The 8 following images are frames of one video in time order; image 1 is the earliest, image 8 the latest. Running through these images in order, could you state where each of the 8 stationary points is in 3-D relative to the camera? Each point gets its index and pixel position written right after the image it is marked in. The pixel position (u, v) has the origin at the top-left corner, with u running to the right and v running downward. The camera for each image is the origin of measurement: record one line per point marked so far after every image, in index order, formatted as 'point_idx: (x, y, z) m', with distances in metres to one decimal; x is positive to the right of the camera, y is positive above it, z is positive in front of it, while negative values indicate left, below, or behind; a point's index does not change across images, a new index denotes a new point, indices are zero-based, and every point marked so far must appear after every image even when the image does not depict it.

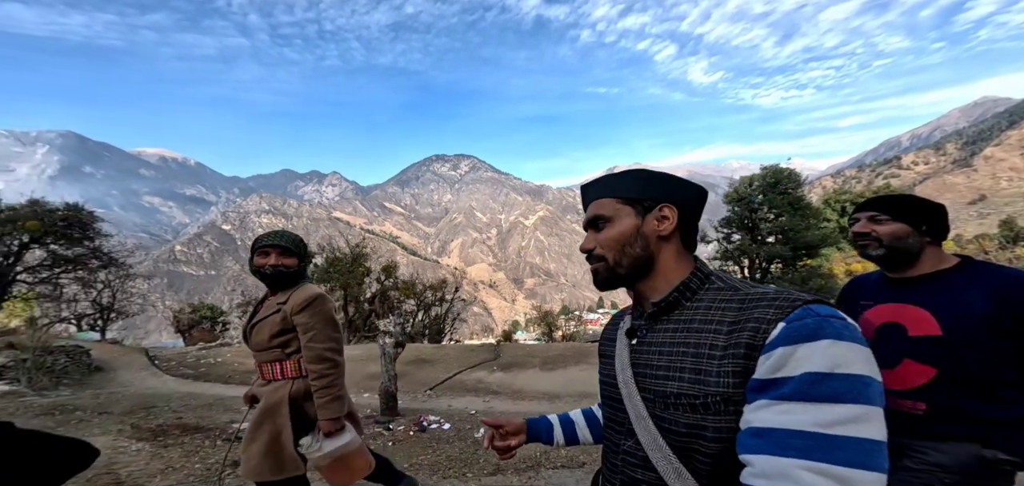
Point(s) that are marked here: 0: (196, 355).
0: (-12.8, -4.5, +17.3) m
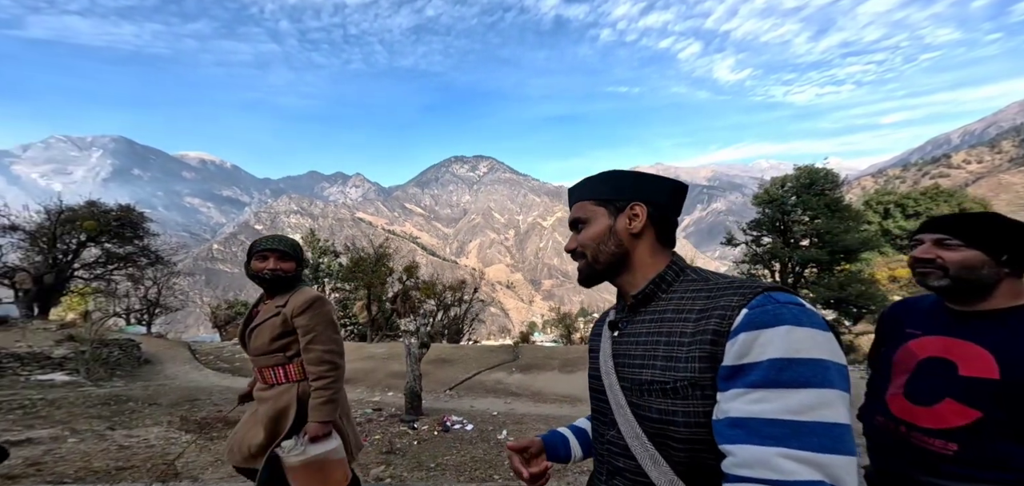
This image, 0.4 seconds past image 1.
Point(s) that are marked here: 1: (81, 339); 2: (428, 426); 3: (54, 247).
0: (-11.8, -4.5, +18.1) m
1: (-14.0, -3.2, +14.1) m
2: (-1.3, -3.1, +7.4) m
3: (-19.8, -0.2, +18.6) m
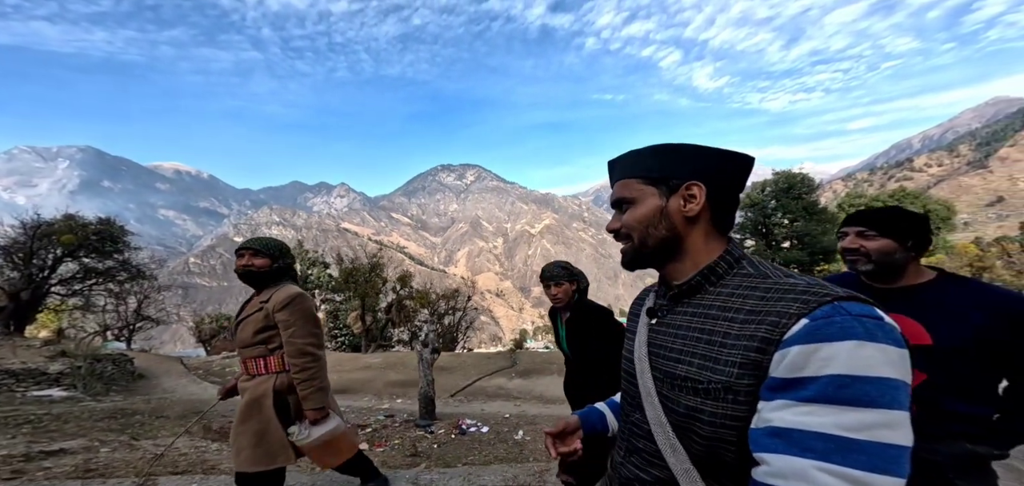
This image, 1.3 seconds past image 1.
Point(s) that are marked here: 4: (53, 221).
0: (-12.1, -5.0, +17.7) m
1: (-14.2, -3.6, +13.6) m
2: (-1.2, -3.2, +7.3) m
3: (-20.2, -0.8, +17.9) m
4: (-19.8, +0.9, +18.3) m
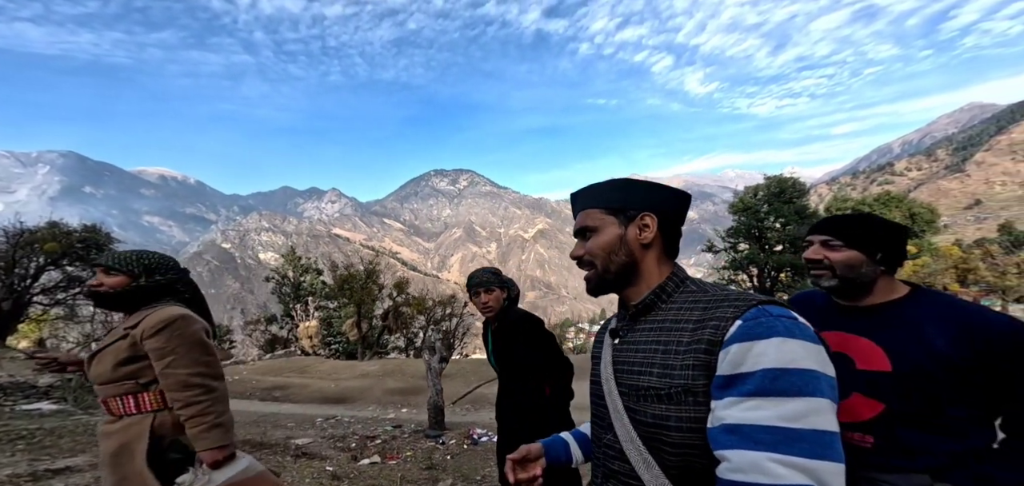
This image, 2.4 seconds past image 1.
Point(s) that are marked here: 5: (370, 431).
0: (-12.2, -5.3, +17.2) m
1: (-14.2, -3.8, +13.2) m
2: (-1.1, -3.3, +7.2) m
3: (-20.4, -1.1, +17.4) m
4: (-20.0, +0.6, +17.8) m
5: (-2.8, -3.7, +8.5) m
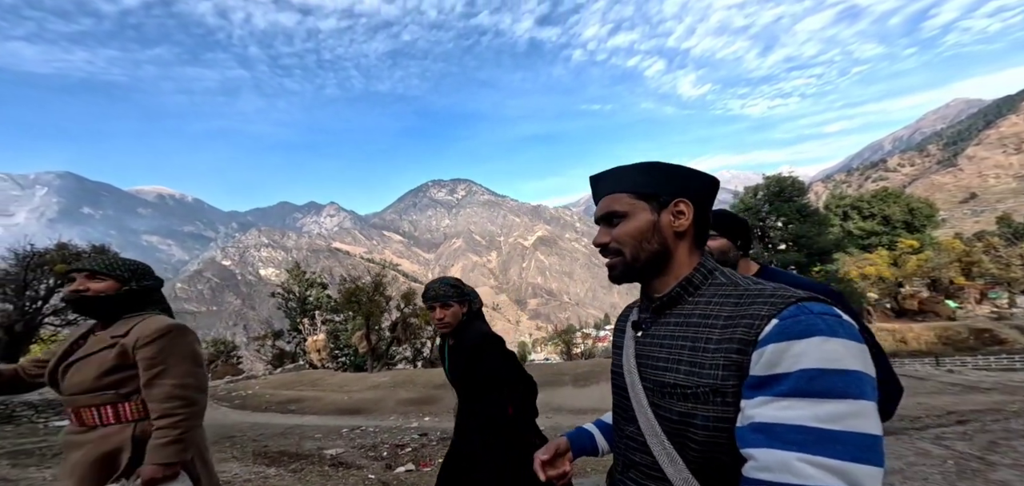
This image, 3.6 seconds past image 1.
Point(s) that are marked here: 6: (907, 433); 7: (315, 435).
0: (-11.8, -5.9, +17.1) m
1: (-13.9, -4.5, +13.1) m
2: (-0.7, -3.4, +7.2) m
3: (-20.1, -2.1, +17.3) m
4: (-19.8, -0.3, +17.8) m
5: (-2.5, -3.9, +8.4) m
6: (+8.8, -4.3, +9.5) m
7: (-4.6, -4.5, +9.8) m
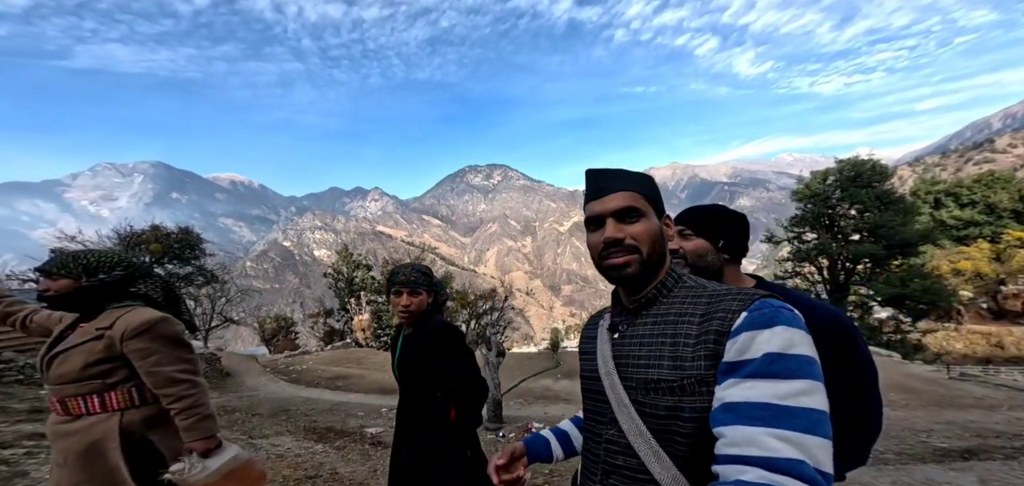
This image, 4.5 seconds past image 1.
0: (-10.0, -5.2, +18.5) m
1: (-12.5, -3.9, +14.7) m
2: (-0.1, -3.2, +7.2) m
3: (-18.2, -1.2, +19.5) m
4: (-17.7, +0.6, +19.9) m
5: (-1.7, -3.6, +8.7) m
6: (+9.6, -4.1, +8.4) m
7: (-3.7, -4.1, +10.3) m
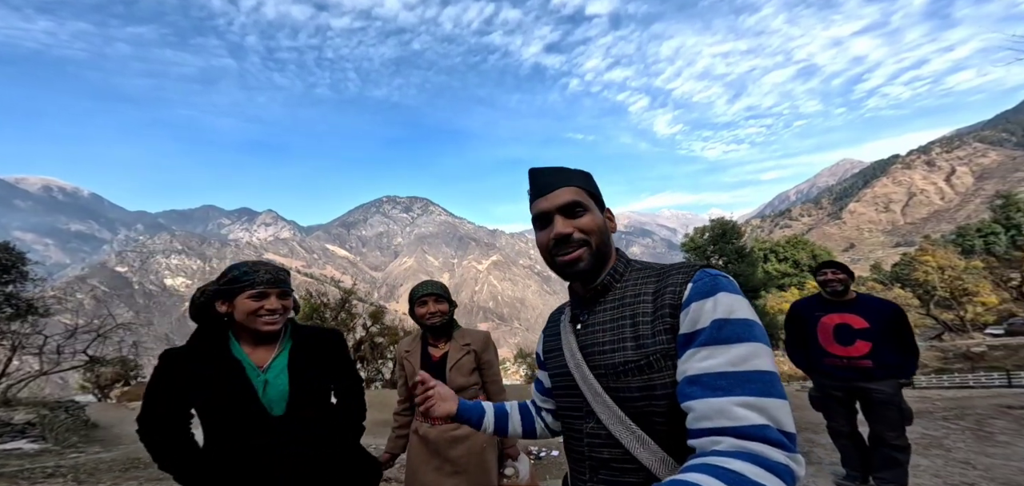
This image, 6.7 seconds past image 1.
0: (-12.8, -5.9, +14.8) m
1: (-14.1, -4.1, +10.5) m
2: (-0.1, -3.6, +6.9) m
3: (-20.8, -1.5, +13.9) m
4: (-20.4, +0.2, +14.5) m
5: (-2.0, -4.0, +7.8) m
6: (+8.8, -5.1, +10.6) m
7: (-4.4, -4.5, +8.8) m
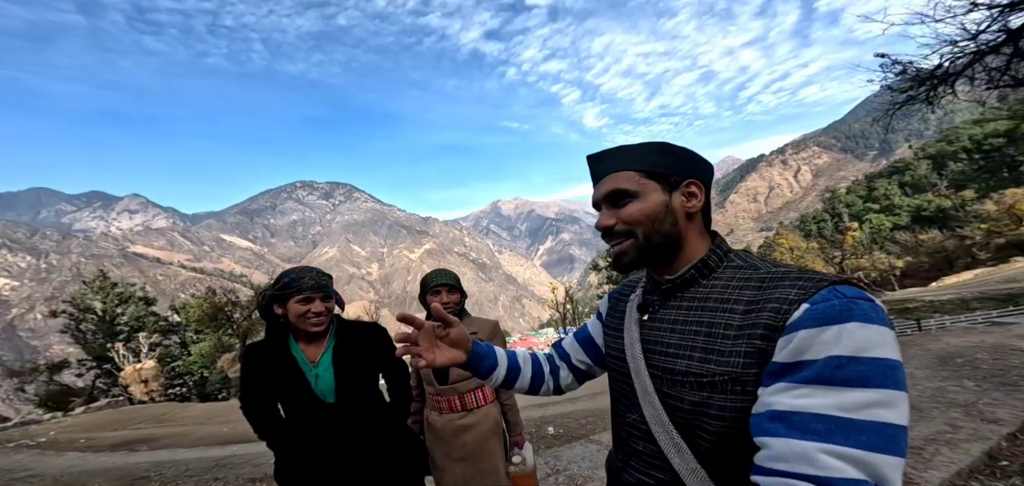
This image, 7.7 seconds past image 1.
0: (-14.0, -5.6, +11.9) m
1: (-14.4, -4.0, +7.5) m
2: (+0.1, -3.3, +7.0) m
3: (-21.7, -1.4, +9.1) m
4: (-21.5, +0.3, +9.8) m
5: (-2.0, -3.7, +7.5) m
6: (+7.9, -4.6, +12.7) m
7: (-4.6, -4.3, +7.9) m
